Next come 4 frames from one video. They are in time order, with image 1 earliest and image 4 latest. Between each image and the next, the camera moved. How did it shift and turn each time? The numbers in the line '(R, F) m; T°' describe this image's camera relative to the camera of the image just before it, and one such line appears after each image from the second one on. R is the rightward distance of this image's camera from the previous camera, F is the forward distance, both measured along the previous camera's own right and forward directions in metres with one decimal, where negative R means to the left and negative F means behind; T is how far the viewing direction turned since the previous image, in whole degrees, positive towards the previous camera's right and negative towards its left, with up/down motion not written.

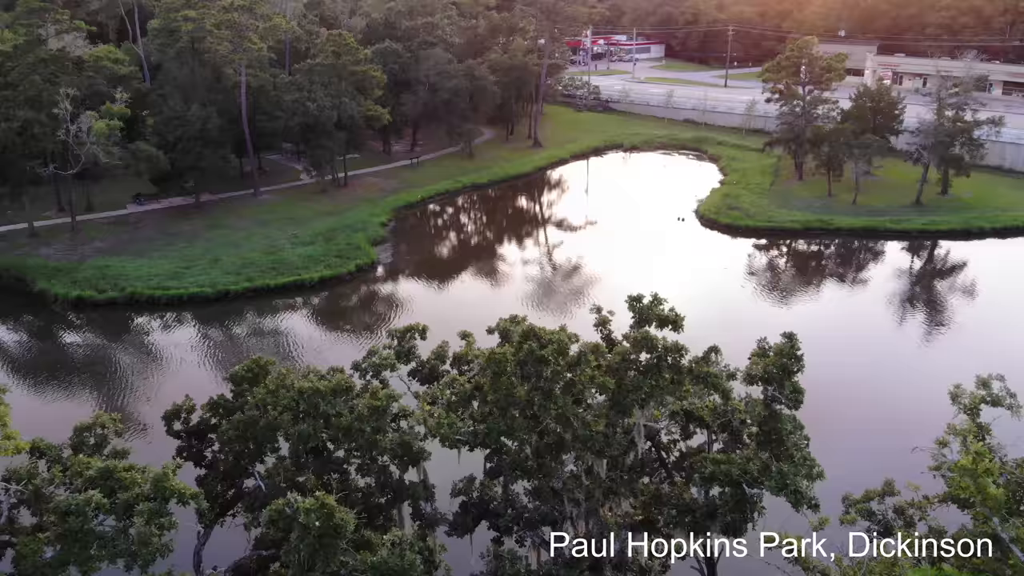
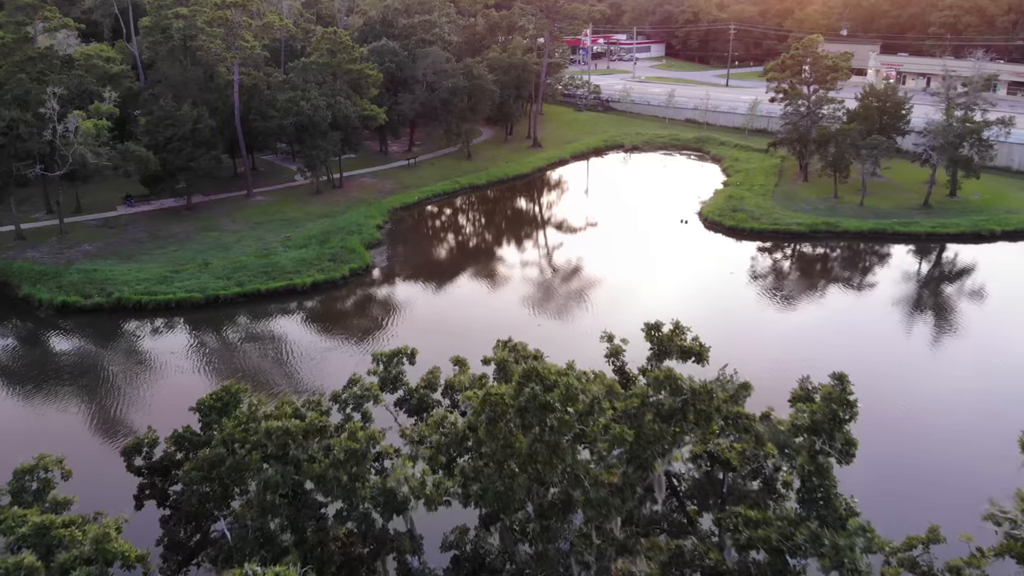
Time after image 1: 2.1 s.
(0.0, +0.9) m; 0°
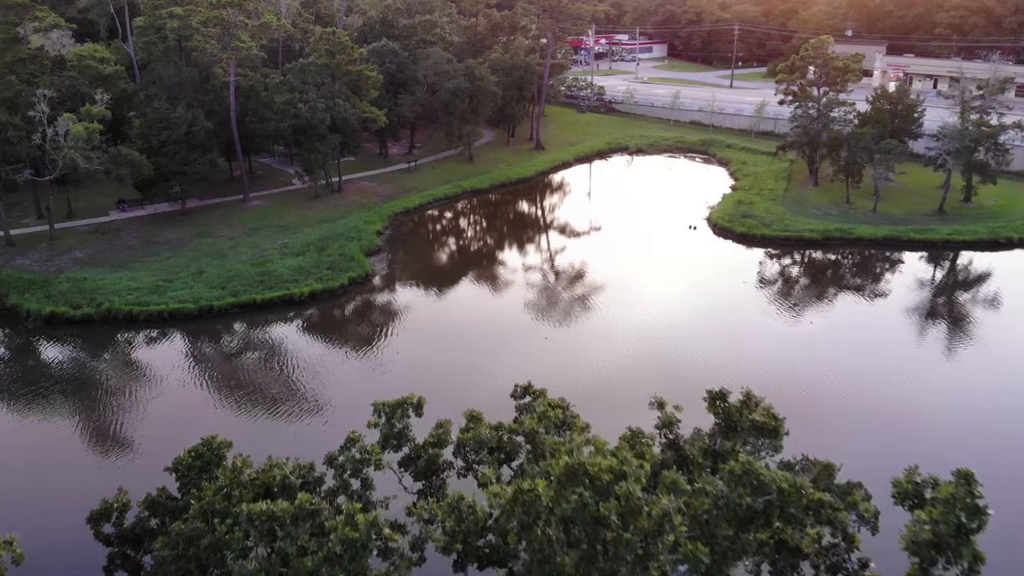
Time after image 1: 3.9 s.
(-0.2, +1.0) m; 0°
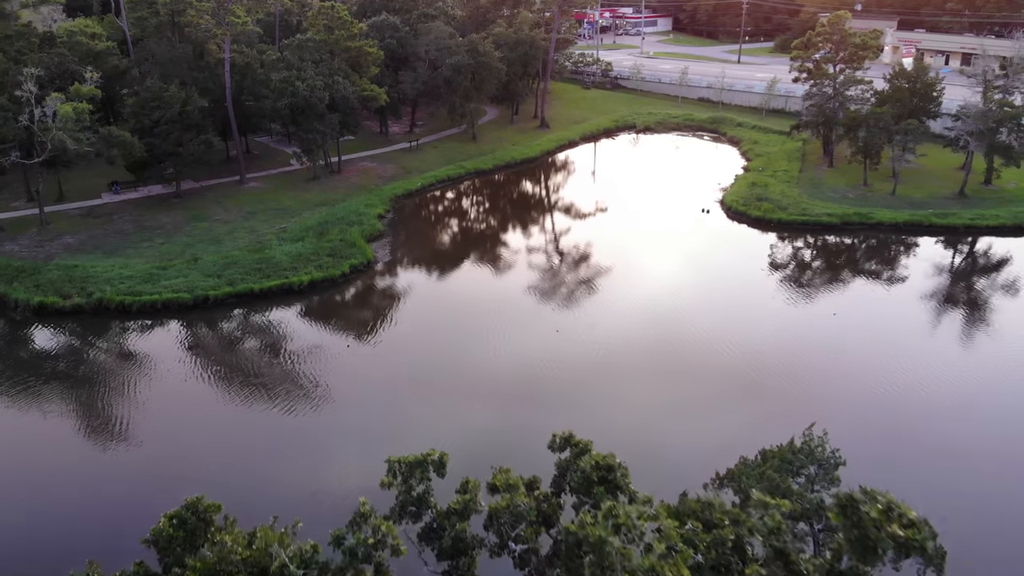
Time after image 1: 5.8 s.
(-0.3, +1.1) m; 0°
